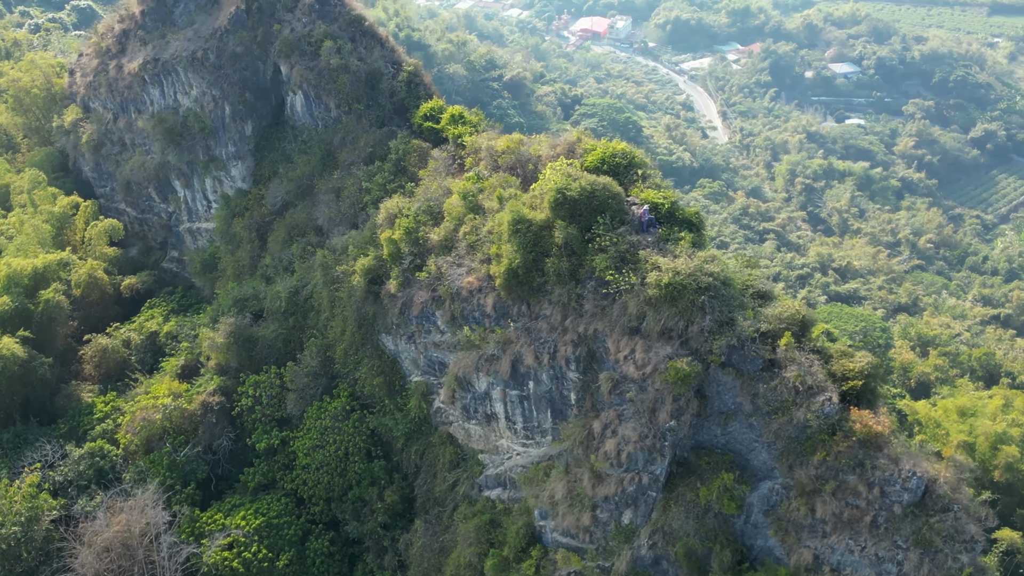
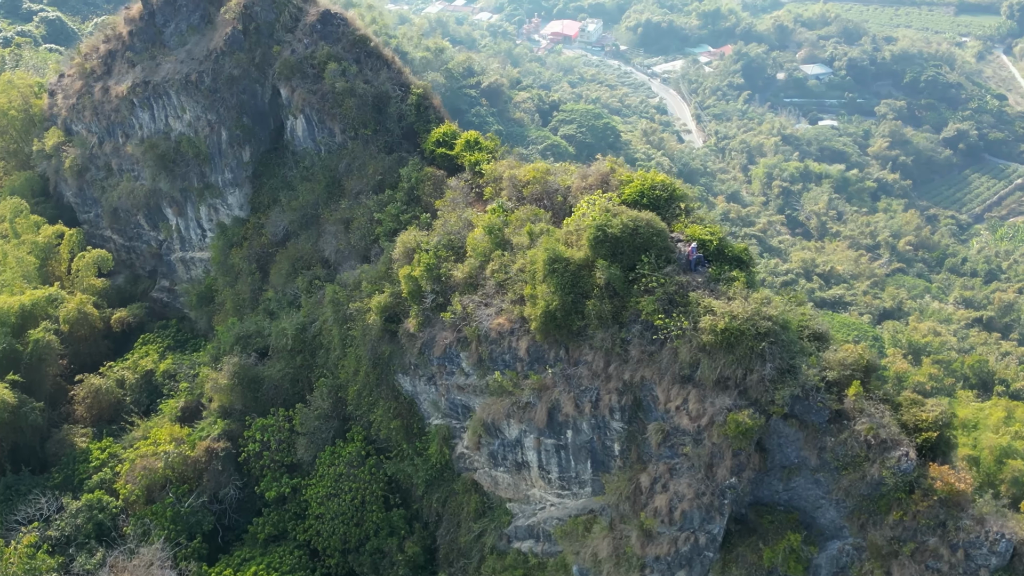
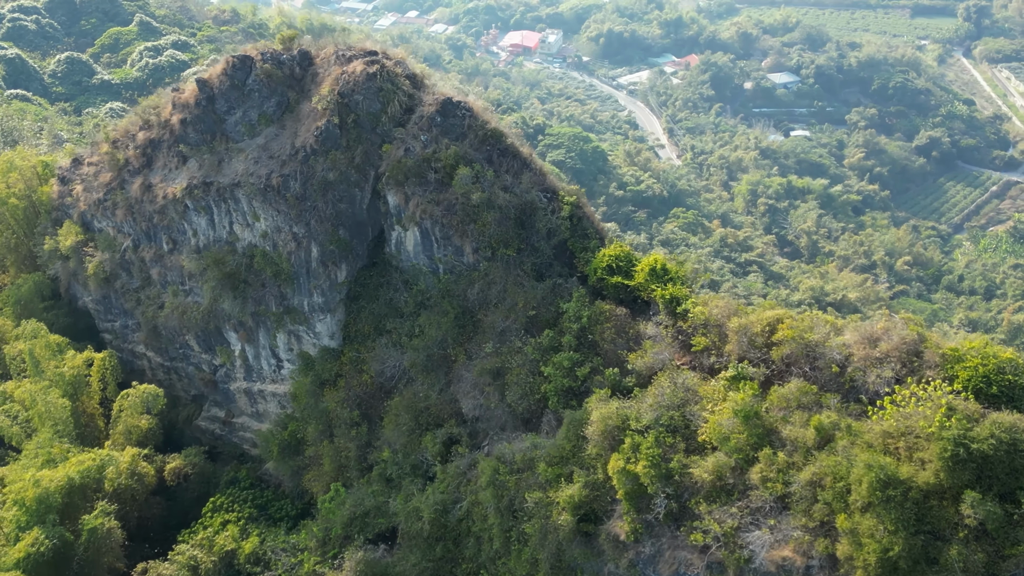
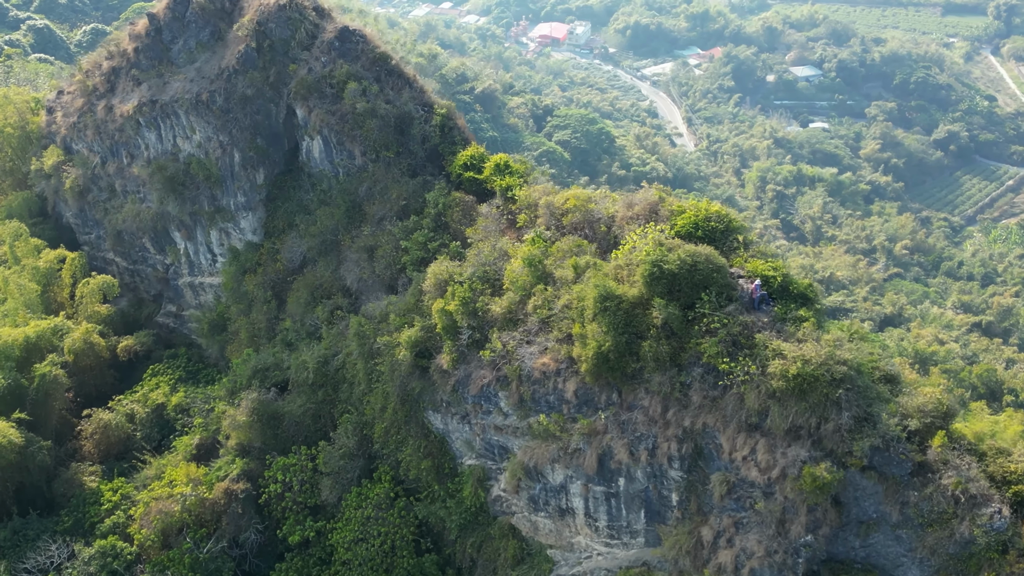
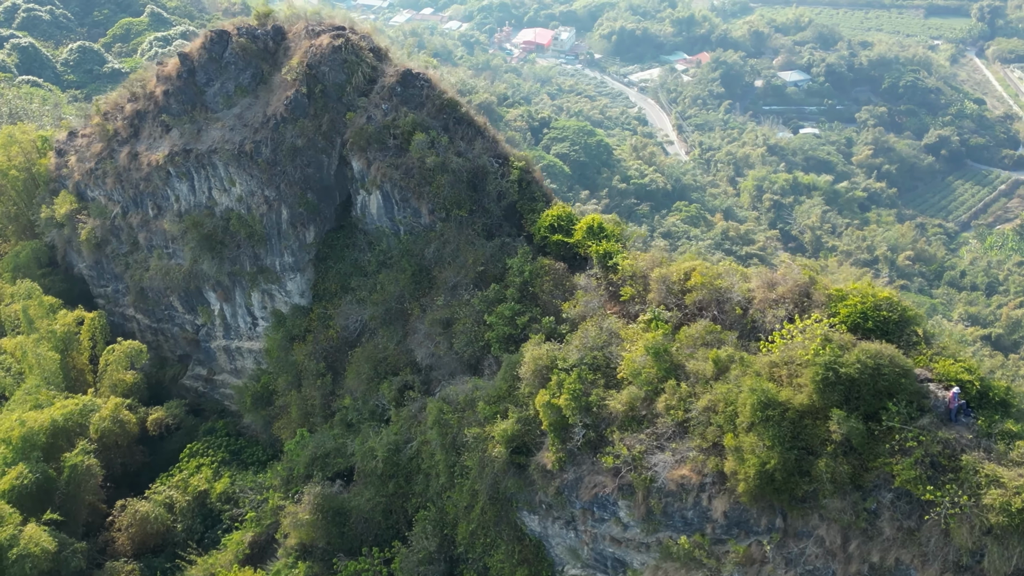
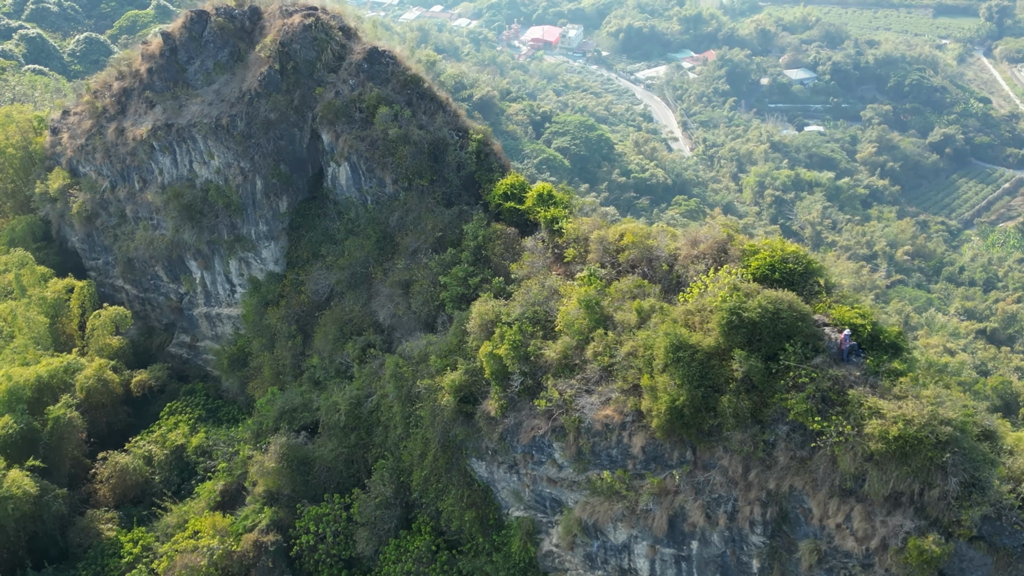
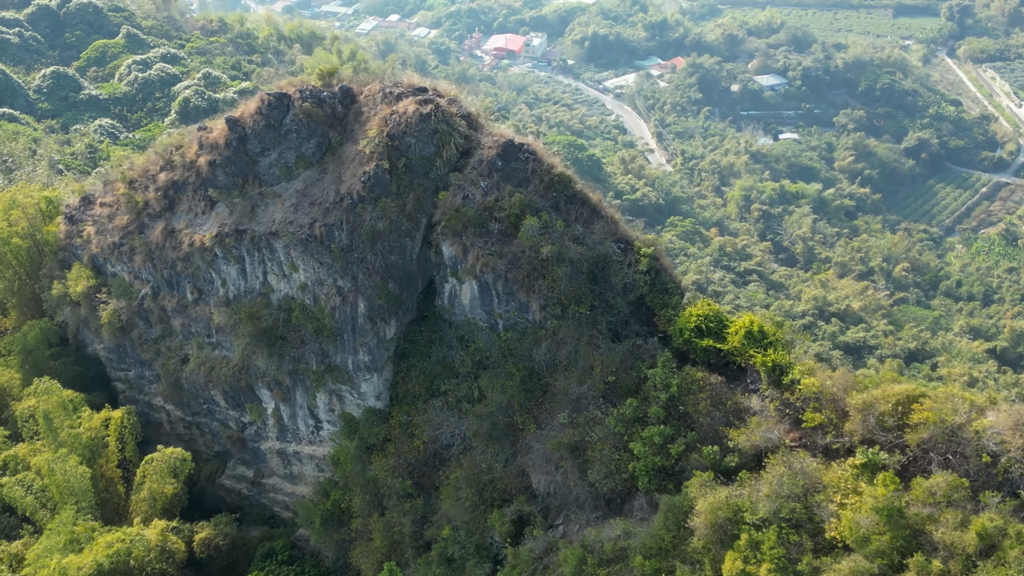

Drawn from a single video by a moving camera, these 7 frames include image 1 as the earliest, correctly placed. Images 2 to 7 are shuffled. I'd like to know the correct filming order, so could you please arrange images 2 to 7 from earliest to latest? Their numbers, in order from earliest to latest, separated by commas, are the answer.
2, 4, 6, 5, 3, 7
